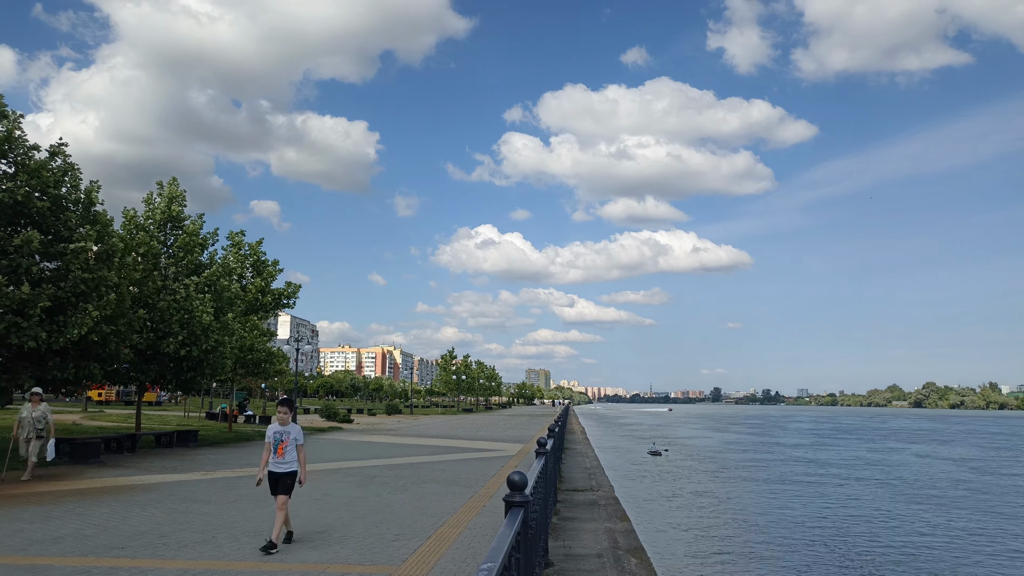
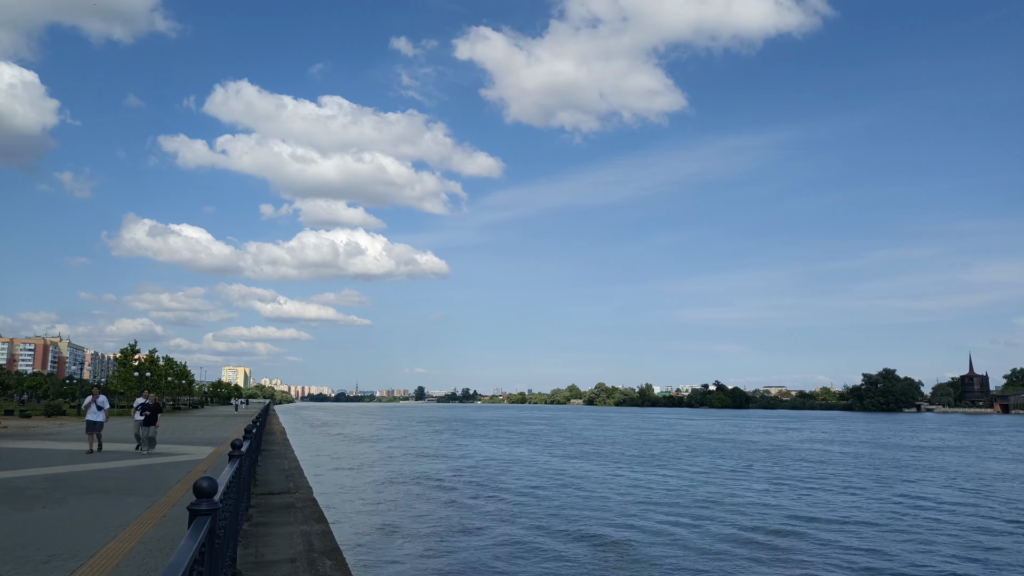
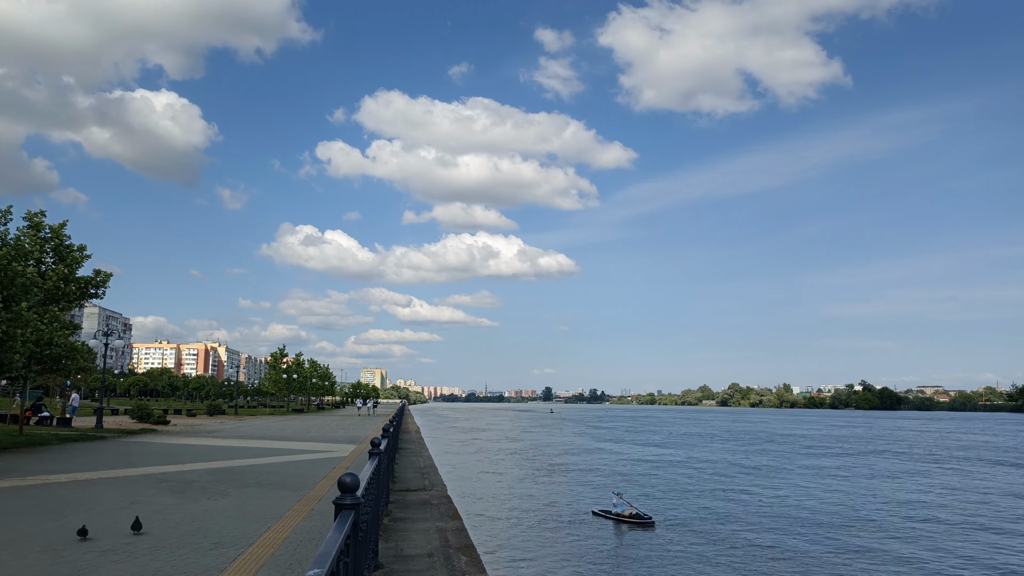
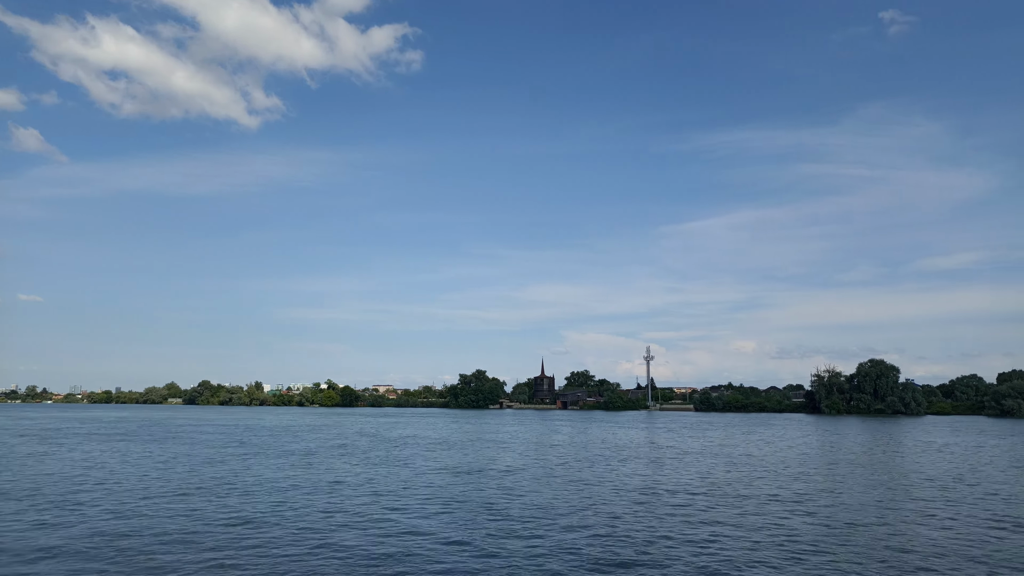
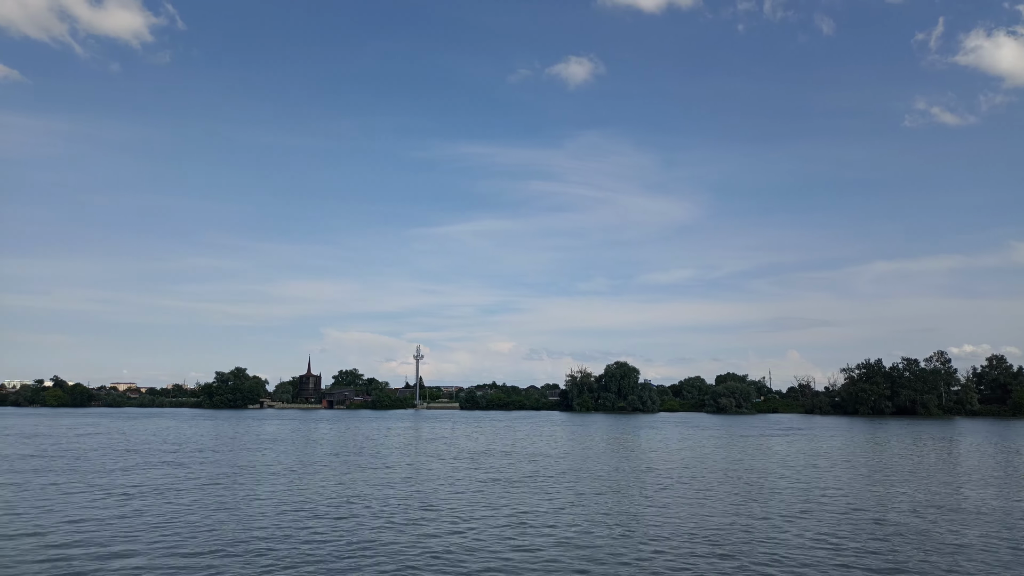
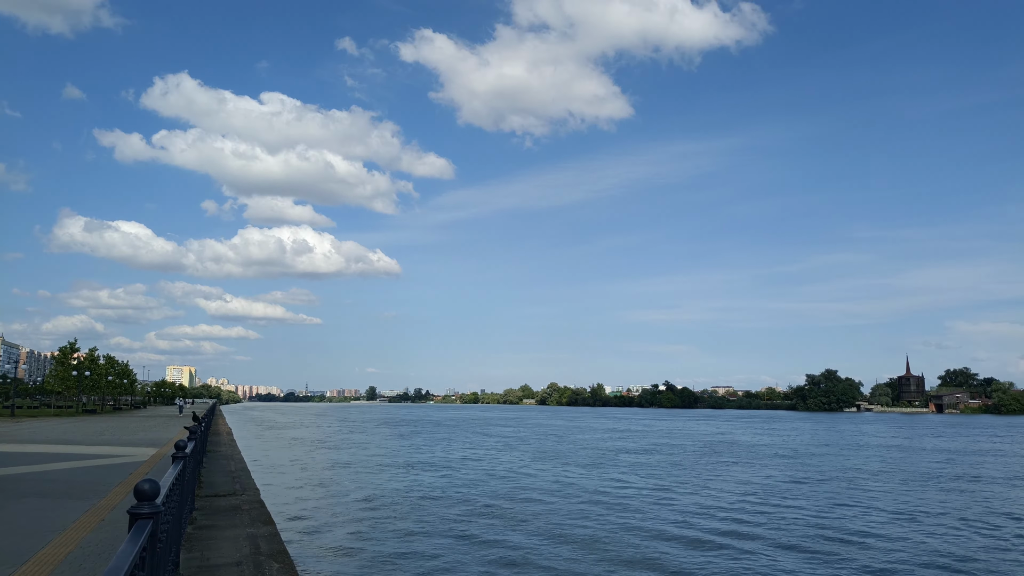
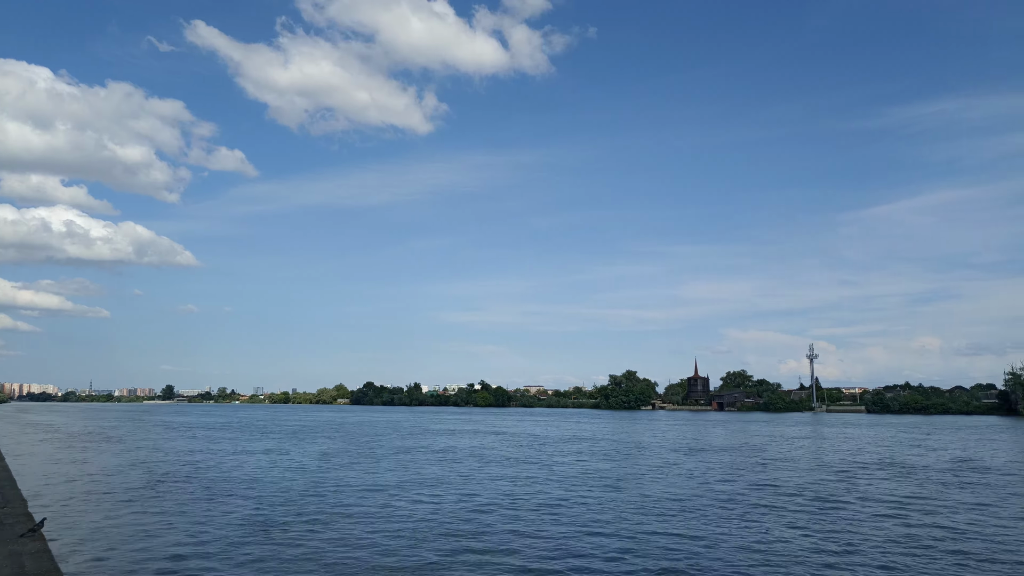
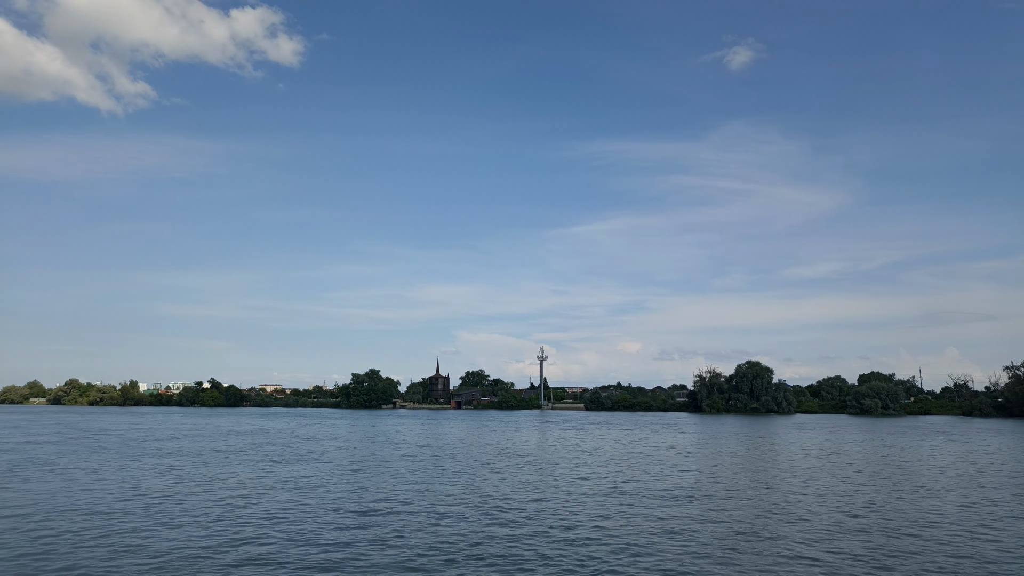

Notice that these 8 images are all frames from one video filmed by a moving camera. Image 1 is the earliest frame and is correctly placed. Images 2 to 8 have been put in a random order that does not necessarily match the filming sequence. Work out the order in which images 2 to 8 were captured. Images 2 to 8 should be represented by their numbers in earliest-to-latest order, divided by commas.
3, 2, 6, 7, 4, 8, 5
